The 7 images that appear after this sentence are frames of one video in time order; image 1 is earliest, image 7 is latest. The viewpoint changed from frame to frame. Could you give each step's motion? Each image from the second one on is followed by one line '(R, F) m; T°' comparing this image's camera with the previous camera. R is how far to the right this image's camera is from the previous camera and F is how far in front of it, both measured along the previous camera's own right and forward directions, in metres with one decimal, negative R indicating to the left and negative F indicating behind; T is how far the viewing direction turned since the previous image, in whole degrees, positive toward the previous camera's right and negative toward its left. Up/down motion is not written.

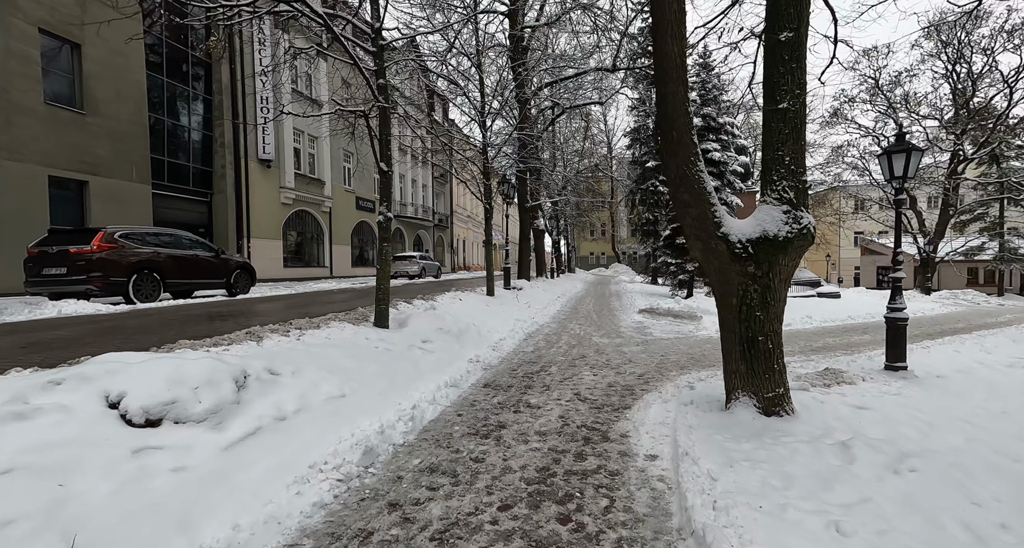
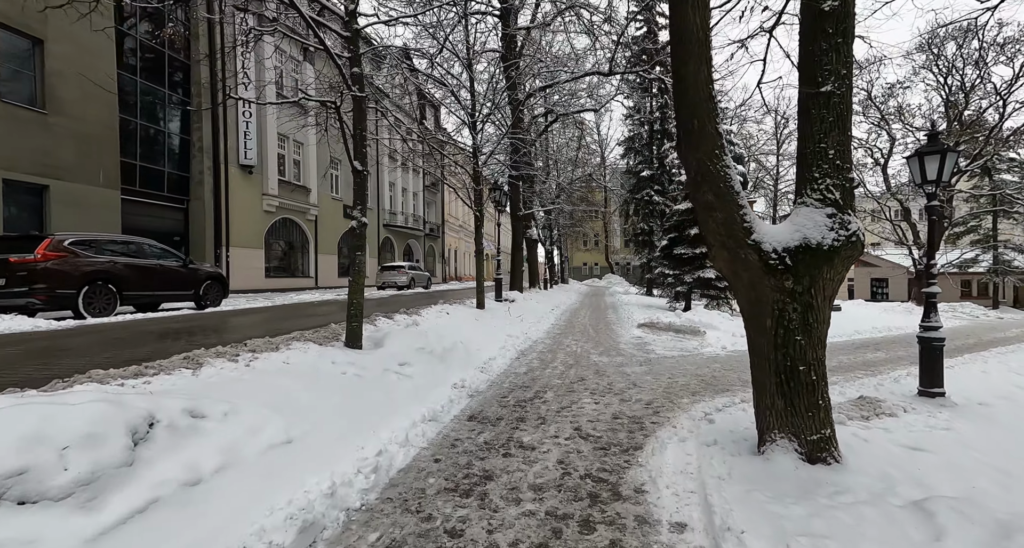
(0.0, +0.6) m; +1°
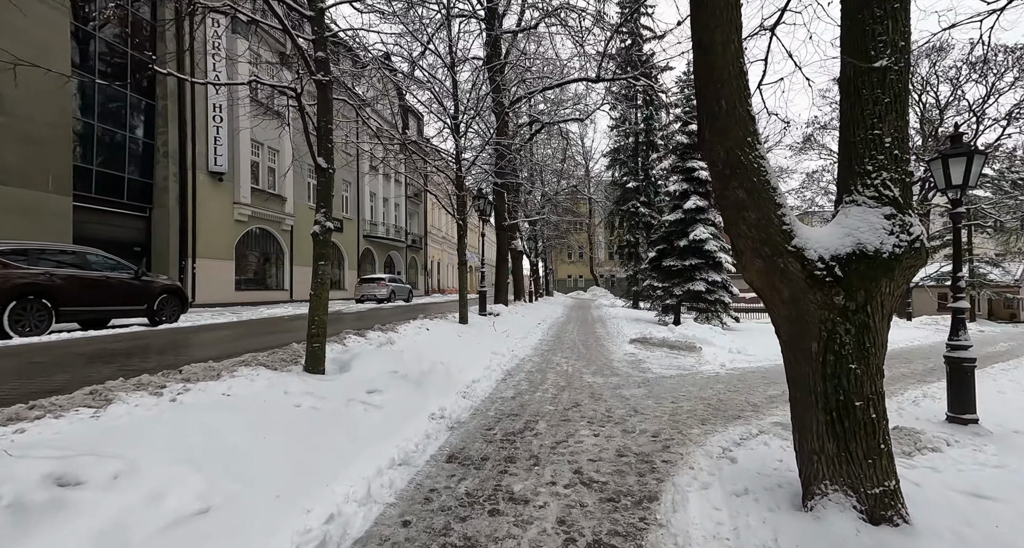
(0.0, +0.6) m; +2°
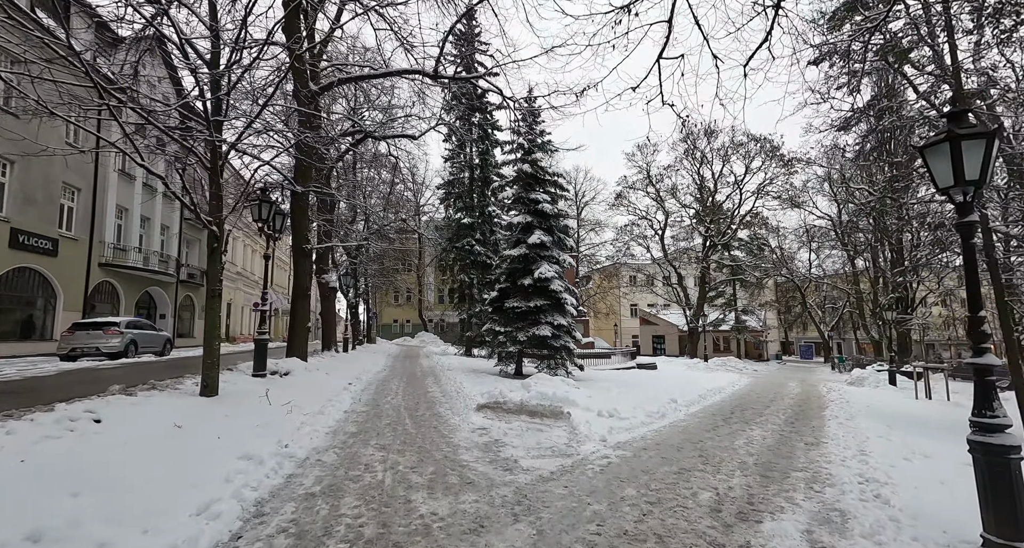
(+0.4, +2.8) m; +20°
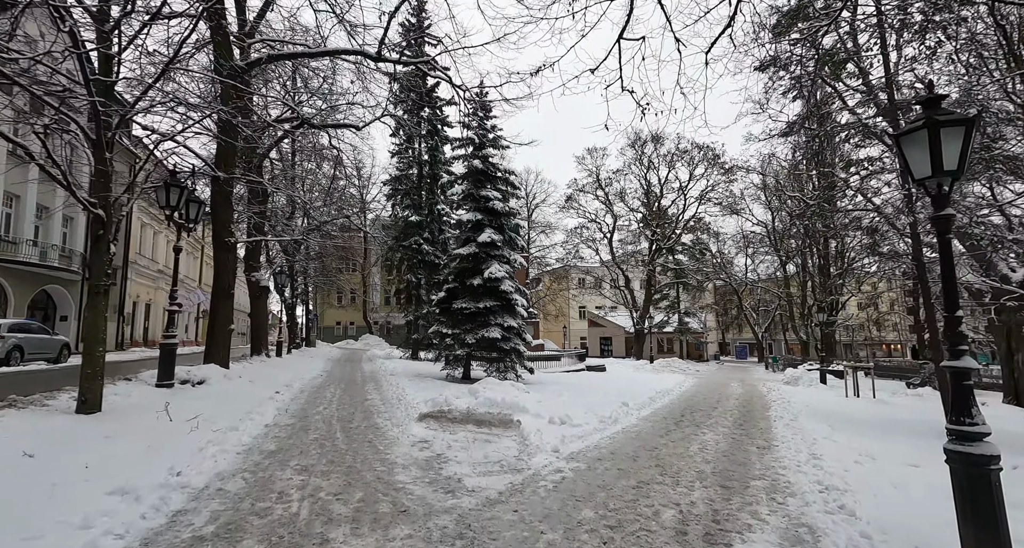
(0.0, +0.5) m; +6°
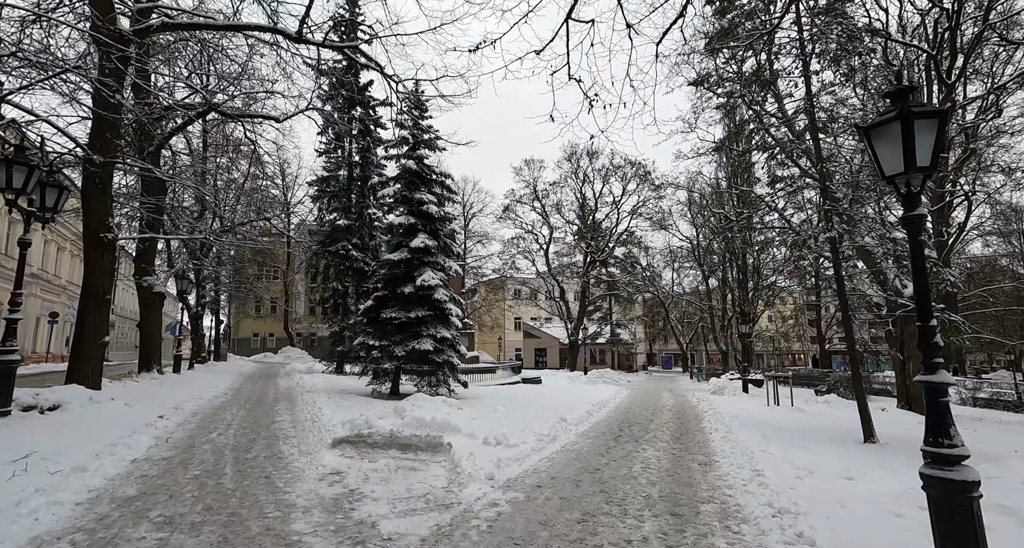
(0.0, +0.6) m; +7°
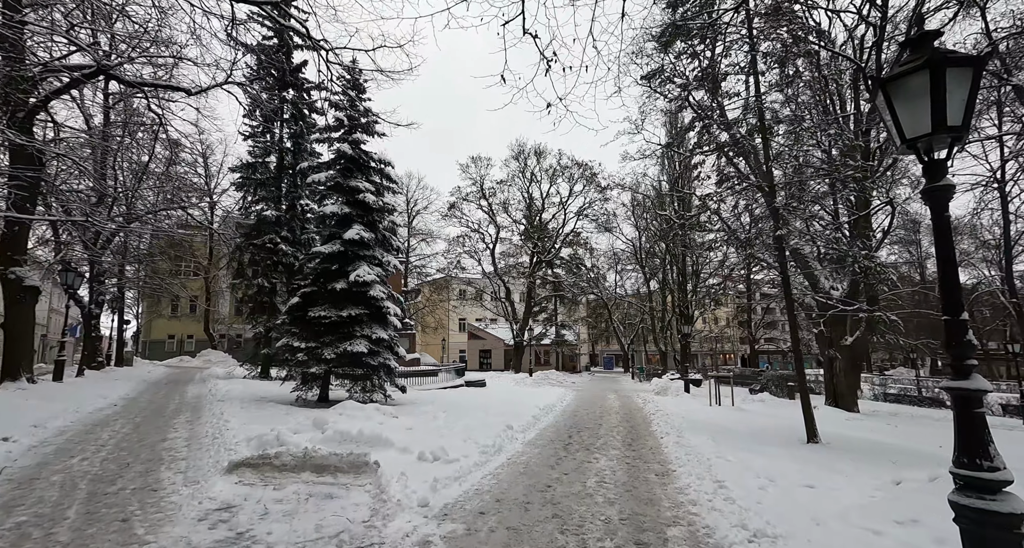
(0.0, +0.8) m; +6°
